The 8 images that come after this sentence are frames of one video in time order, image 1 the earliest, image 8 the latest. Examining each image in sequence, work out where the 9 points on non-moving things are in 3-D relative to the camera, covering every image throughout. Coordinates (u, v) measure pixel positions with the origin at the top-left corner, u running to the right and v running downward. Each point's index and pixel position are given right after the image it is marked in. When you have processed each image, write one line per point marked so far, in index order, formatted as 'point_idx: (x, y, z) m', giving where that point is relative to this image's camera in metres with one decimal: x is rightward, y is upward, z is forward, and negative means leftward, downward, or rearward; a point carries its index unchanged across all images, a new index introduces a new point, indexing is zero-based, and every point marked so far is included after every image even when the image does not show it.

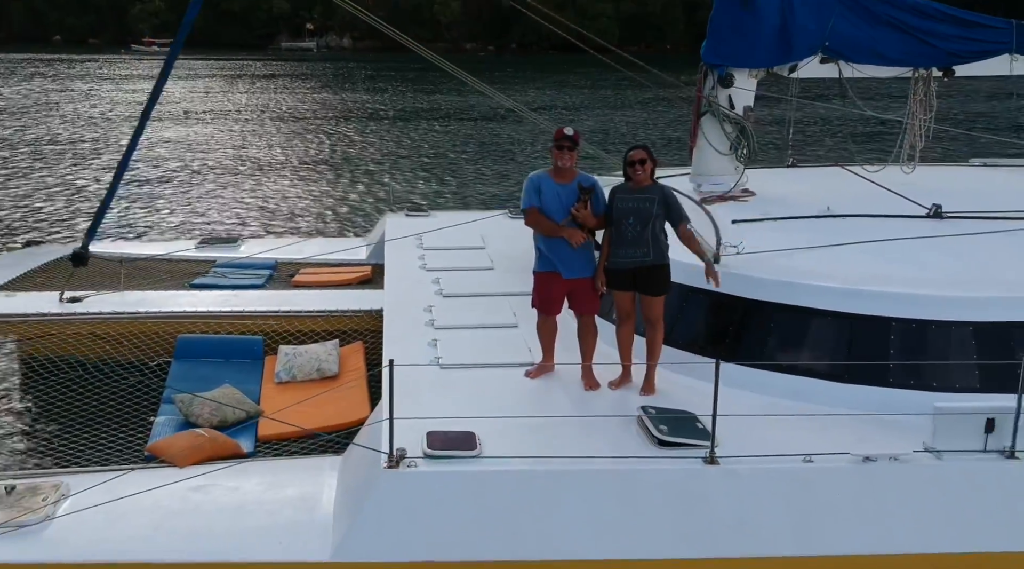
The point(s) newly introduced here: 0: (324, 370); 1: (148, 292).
0: (-1.1, -0.5, +5.2) m
1: (-2.5, -0.1, +6.3) m
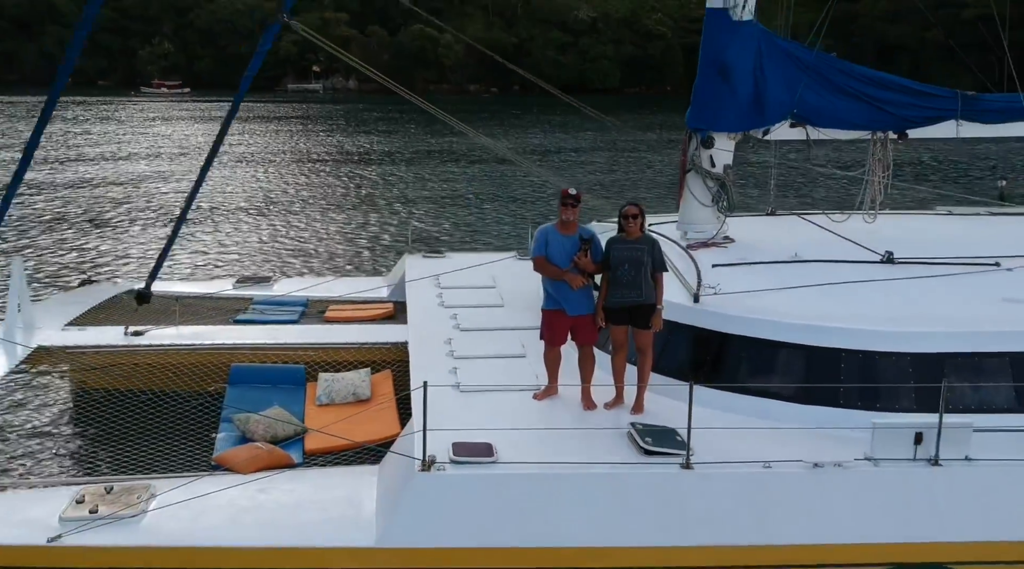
0: (-1.0, -0.7, +6.1) m
1: (-2.4, -0.3, +7.1) m
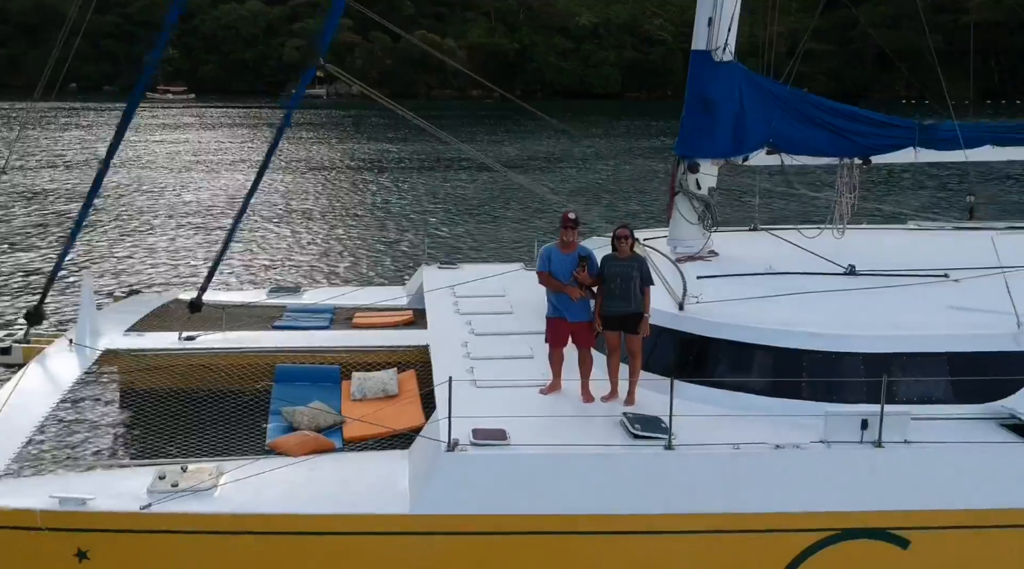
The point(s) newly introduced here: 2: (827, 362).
0: (-1.0, -0.8, +7.0) m
1: (-2.3, -0.4, +8.0) m
2: (+2.1, -0.5, +6.1) m
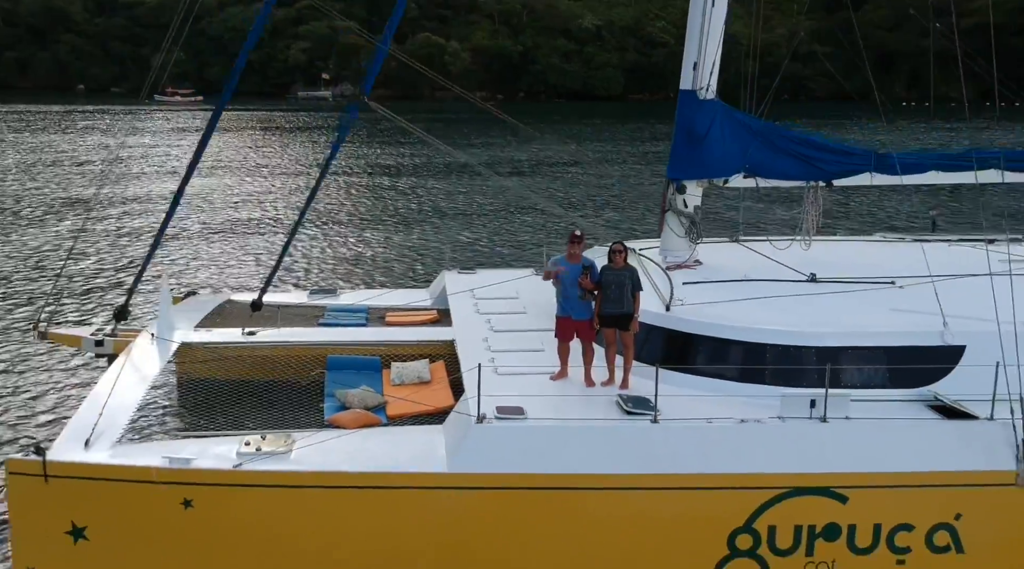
0: (-0.8, -0.8, +8.3) m
1: (-2.2, -0.4, +9.4) m
2: (+2.2, -0.6, +7.5) m
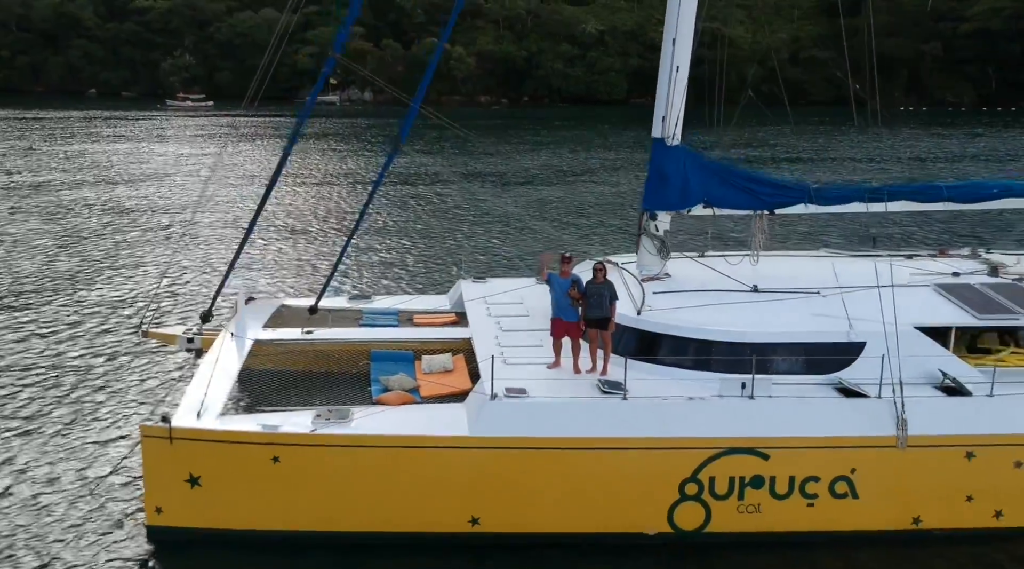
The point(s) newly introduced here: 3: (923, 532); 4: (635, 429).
0: (-0.8, -0.9, +10.6) m
1: (-2.2, -0.6, +11.6) m
2: (+2.3, -0.7, +9.7) m
3: (+4.2, -2.5, +9.4) m
4: (+1.2, -1.4, +8.9) m
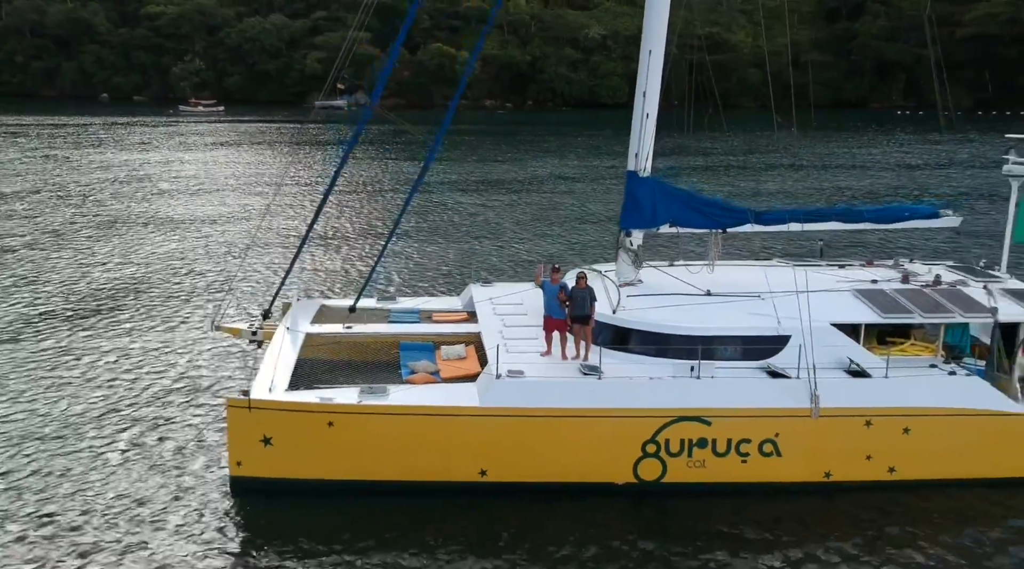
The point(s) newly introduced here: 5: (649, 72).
0: (-0.8, -1.0, +13.2) m
1: (-2.1, -0.6, +14.3) m
2: (+2.3, -0.7, +12.3) m
3: (+4.2, -2.6, +12.0) m
4: (+1.2, -1.5, +11.6) m
5: (+2.0, +3.1, +13.5) m
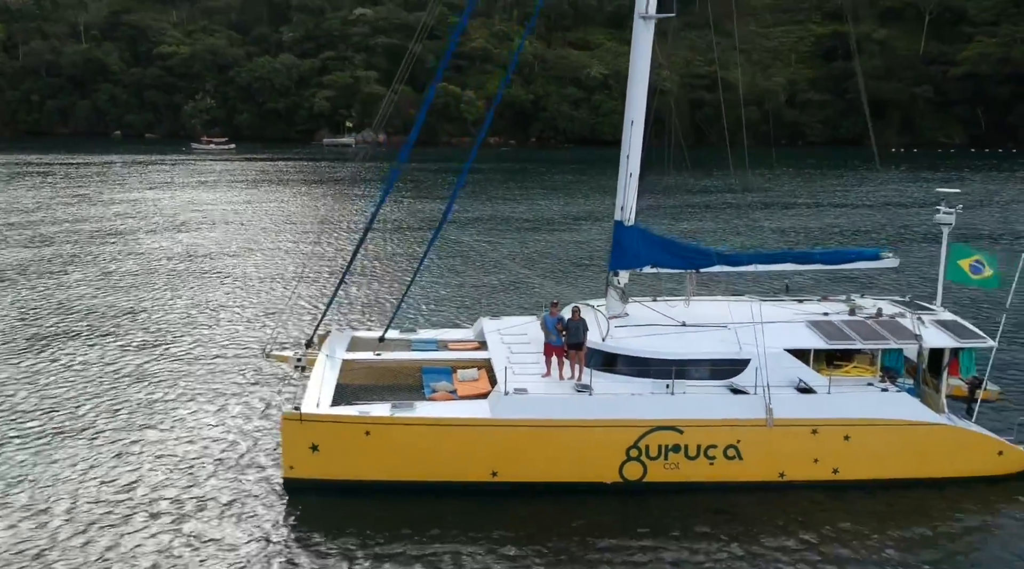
0: (-0.7, -1.6, +15.6) m
1: (-2.0, -1.2, +16.7) m
2: (+2.4, -1.3, +14.7) m
3: (+4.3, -3.1, +14.4) m
4: (+1.3, -2.0, +14.0) m
5: (+2.1, +2.6, +16.0) m
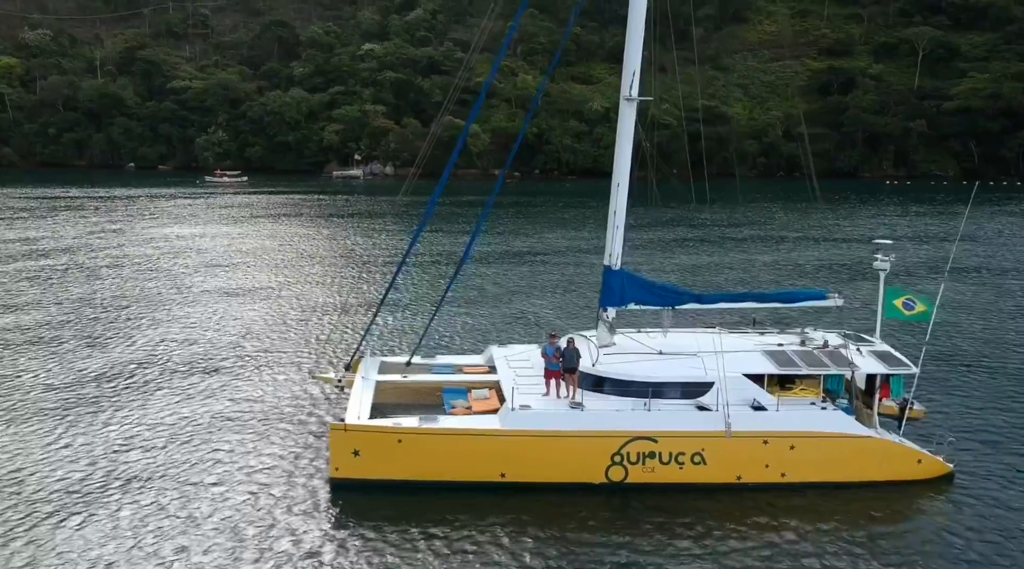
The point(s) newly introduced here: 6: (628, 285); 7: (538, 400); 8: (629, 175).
0: (-0.5, -2.3, +18.7) m
1: (-1.9, -2.0, +19.9) m
2: (+2.5, -2.0, +17.9) m
3: (+4.4, -3.8, +17.4) m
4: (+1.4, -2.6, +17.1) m
5: (+2.2, +1.8, +19.3) m
6: (+2.5, 0.0, +19.5) m
7: (+0.5, -2.2, +17.9) m
8: (+2.4, +2.3, +19.0) m
